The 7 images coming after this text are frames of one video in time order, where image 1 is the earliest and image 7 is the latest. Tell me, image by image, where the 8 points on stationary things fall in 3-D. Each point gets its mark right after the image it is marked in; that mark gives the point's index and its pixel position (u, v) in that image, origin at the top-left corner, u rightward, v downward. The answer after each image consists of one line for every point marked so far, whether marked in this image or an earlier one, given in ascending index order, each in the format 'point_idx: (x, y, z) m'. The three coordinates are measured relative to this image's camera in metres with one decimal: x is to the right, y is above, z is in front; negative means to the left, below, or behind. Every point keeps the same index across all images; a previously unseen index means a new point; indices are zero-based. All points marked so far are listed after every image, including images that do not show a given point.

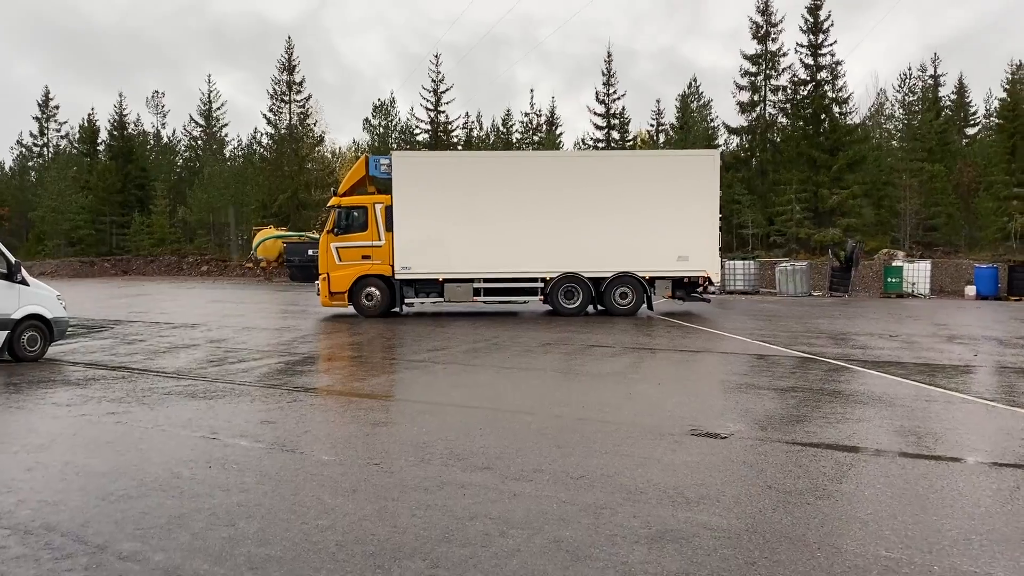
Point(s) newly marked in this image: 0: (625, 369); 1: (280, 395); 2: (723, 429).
0: (+1.8, -1.2, +11.5) m
1: (-3.2, -1.5, +10.4) m
2: (+2.3, -1.4, +7.7) m
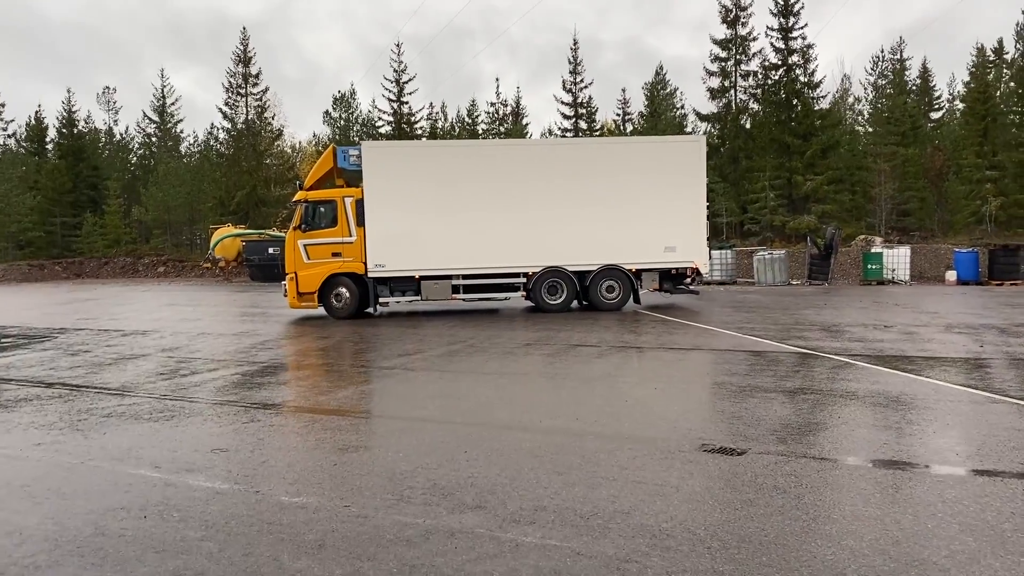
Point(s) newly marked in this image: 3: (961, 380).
0: (+1.5, -1.2, +10.7) m
1: (-3.4, -1.6, +9.3) m
2: (+2.2, -1.4, +6.9) m
3: (+5.3, -1.1, +8.9) m
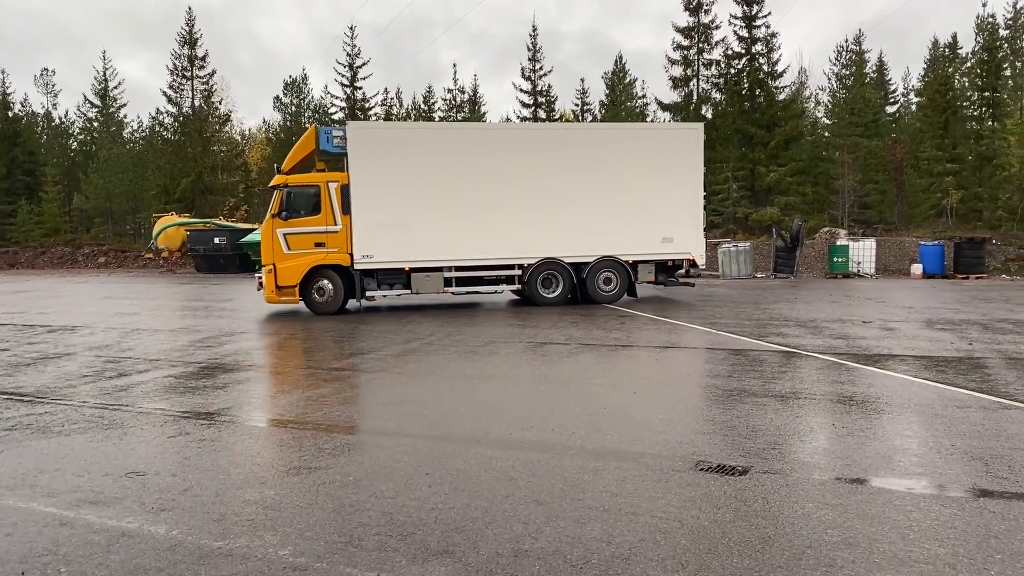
0: (+1.0, -1.1, +9.8) m
1: (-3.8, -1.5, +8.2) m
2: (+1.9, -1.4, +6.1) m
3: (+4.9, -1.0, +8.3) m
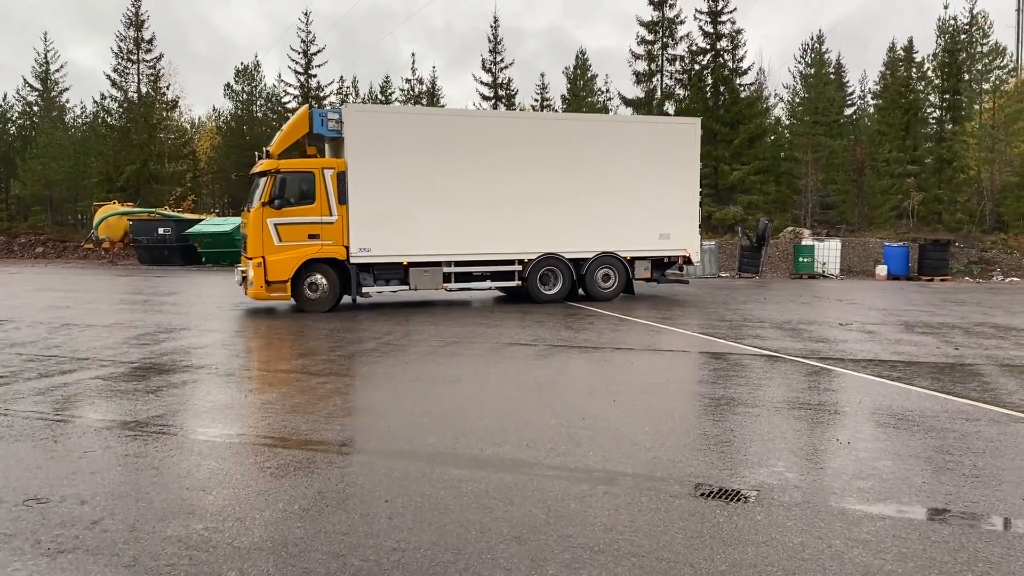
0: (+0.6, -1.1, +9.0) m
1: (-4.1, -1.4, +7.1) m
2: (+1.7, -1.4, +5.4) m
3: (+4.6, -1.1, +7.8) m
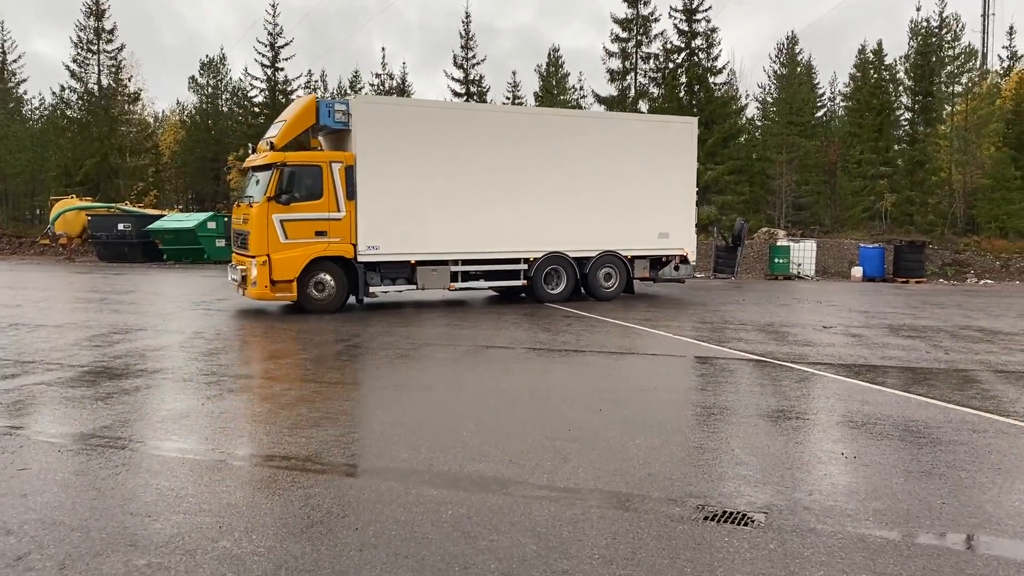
0: (+0.4, -1.1, +8.5) m
1: (-4.2, -1.4, +6.5) m
2: (+1.6, -1.4, +4.9) m
3: (+4.4, -1.1, +7.4) m
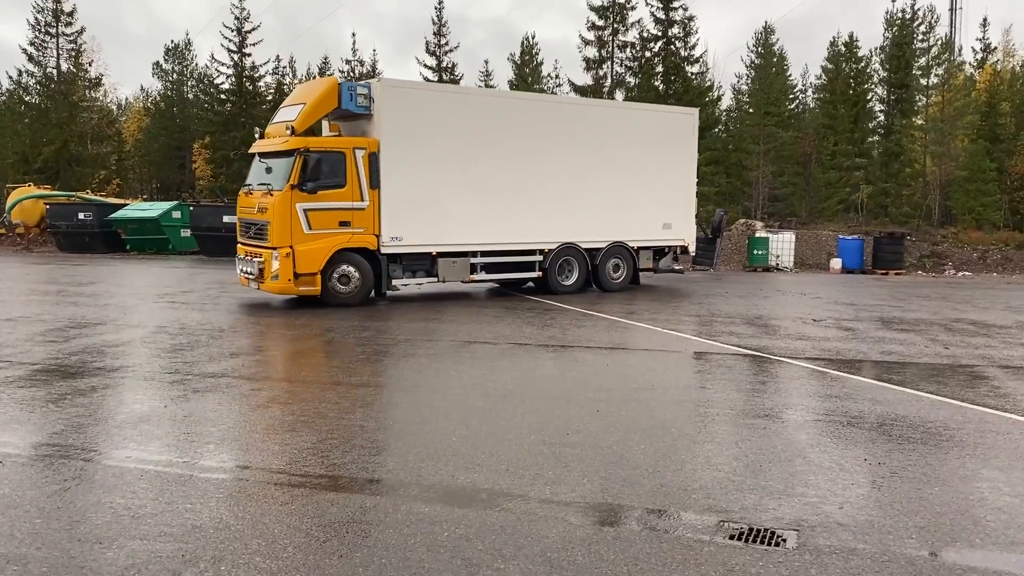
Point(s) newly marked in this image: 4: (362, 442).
0: (+0.2, -1.0, +8.0) m
1: (-4.3, -1.4, +5.8) m
2: (+1.6, -1.3, +4.5) m
3: (+4.3, -1.0, +7.1) m
4: (-1.3, -1.2, +6.0) m
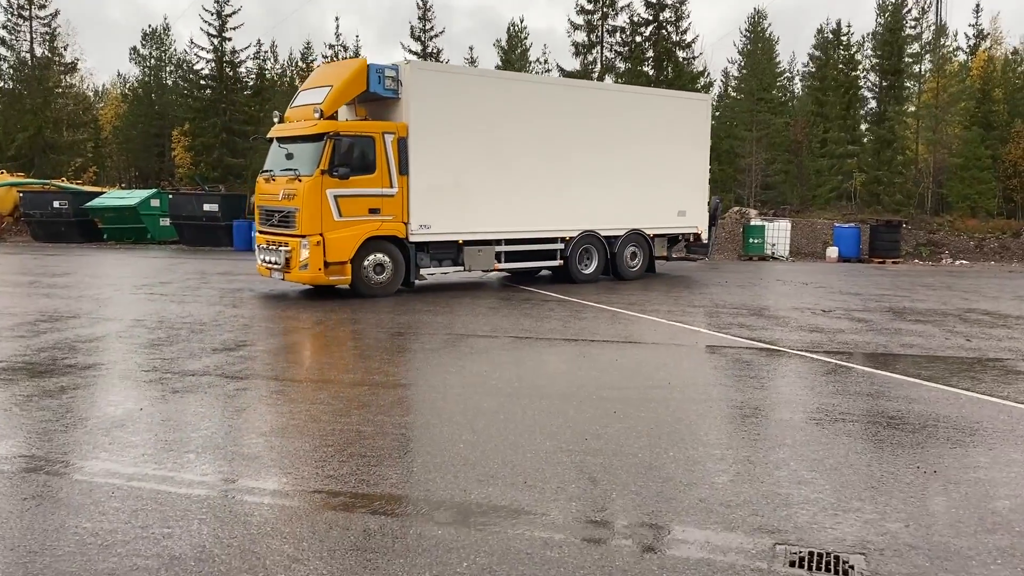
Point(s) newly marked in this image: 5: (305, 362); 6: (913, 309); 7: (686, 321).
0: (+0.3, -0.9, +7.5) m
1: (-4.2, -1.3, +5.1) m
2: (+1.8, -1.3, +4.0) m
3: (+4.4, -0.9, +6.6) m
4: (-1.2, -1.2, +5.4) m
5: (-2.5, -0.8, +8.4) m
6: (+6.3, -0.3, +11.8) m
7: (+2.4, -0.5, +11.0) m
